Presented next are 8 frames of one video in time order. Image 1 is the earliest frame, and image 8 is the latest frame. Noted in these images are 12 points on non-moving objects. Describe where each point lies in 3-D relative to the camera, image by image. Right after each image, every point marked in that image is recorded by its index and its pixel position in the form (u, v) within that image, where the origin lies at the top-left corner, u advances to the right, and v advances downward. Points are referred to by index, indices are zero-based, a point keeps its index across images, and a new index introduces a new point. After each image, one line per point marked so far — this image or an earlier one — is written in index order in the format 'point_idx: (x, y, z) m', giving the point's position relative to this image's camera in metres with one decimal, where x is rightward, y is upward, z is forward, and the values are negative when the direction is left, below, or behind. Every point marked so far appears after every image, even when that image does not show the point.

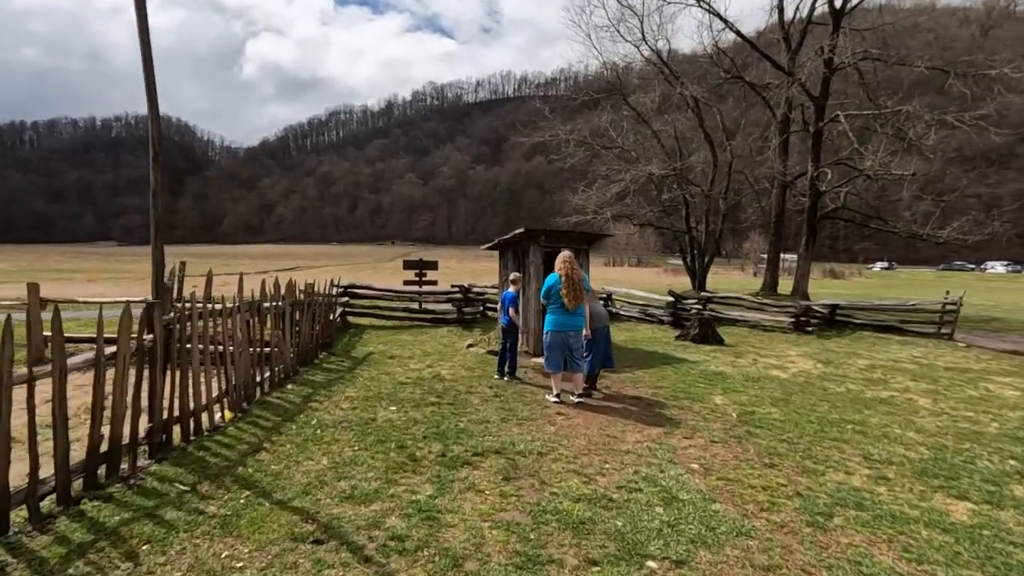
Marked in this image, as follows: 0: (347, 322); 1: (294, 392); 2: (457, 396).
0: (-4.1, -0.8, +13.3) m
1: (-2.9, -1.4, +7.2) m
2: (-0.7, -1.5, +7.2) m
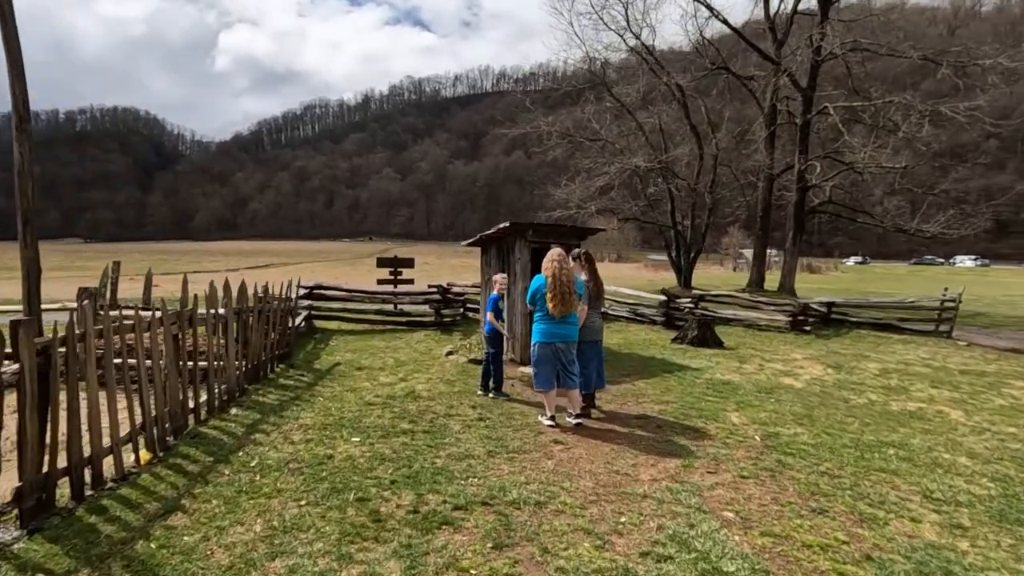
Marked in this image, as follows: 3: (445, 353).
0: (-4.5, -0.9, +12.0) m
1: (-3.1, -1.5, +6.0) m
2: (-0.9, -1.5, +6.1) m
3: (-1.2, -1.2, +10.0) m
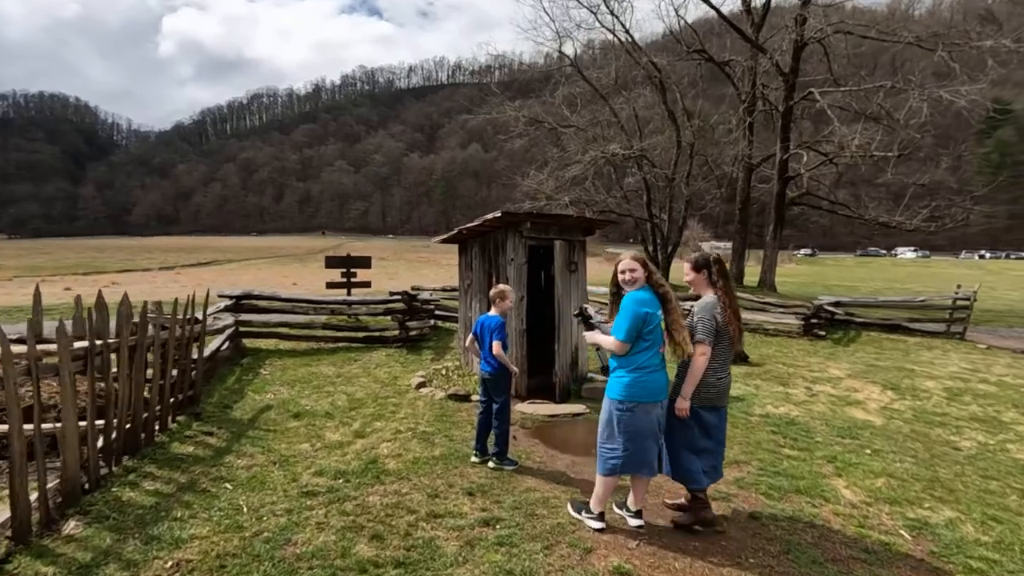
0: (-4.7, -1.0, +9.3) m
1: (-2.9, -1.7, +3.5) m
2: (-0.7, -1.7, +3.7) m
3: (-1.4, -1.4, +7.6) m
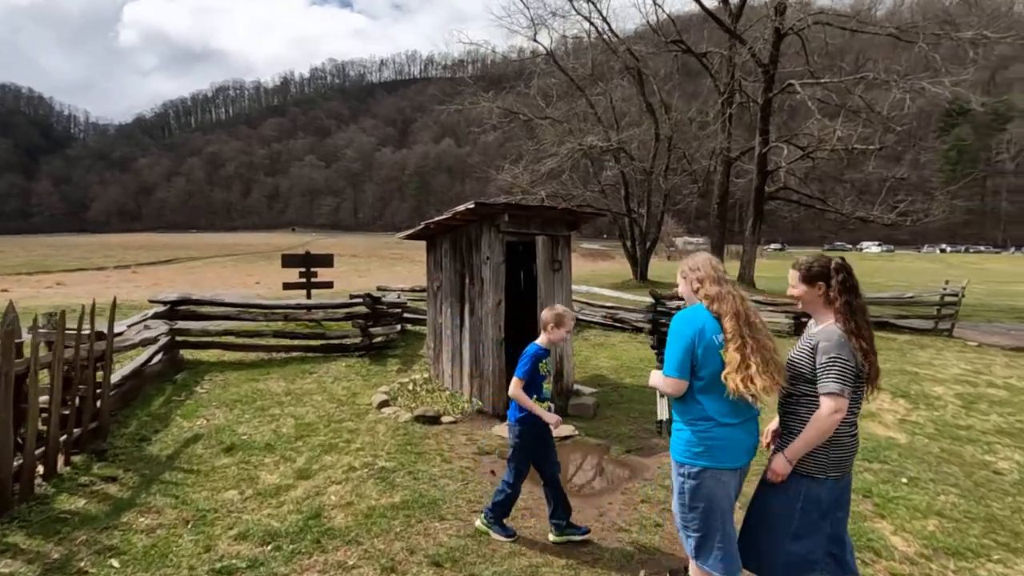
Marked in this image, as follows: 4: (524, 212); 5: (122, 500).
0: (-5.1, -1.1, +8.1) m
1: (-3.0, -1.8, +2.4) m
2: (-0.8, -1.8, +2.7) m
3: (-1.7, -1.4, +6.6) m
4: (+0.1, +0.9, +6.5) m
5: (-3.1, -1.7, +4.3) m
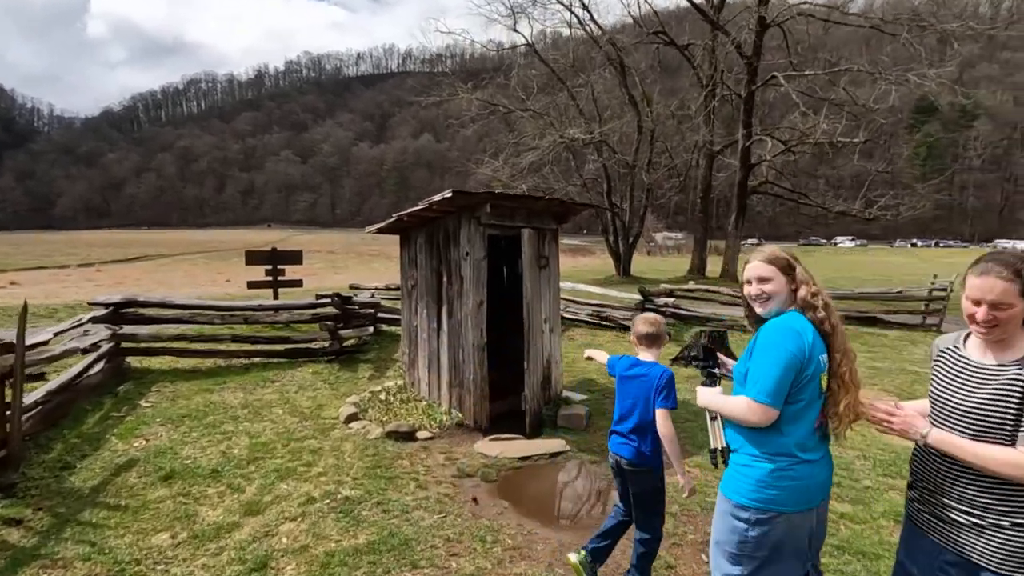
0: (-5.3, -1.1, +7.3) m
1: (-3.0, -1.8, +1.6) m
2: (-0.8, -1.8, +2.1) m
3: (-1.8, -1.4, +5.9) m
4: (0.0, +0.9, +5.9) m
5: (-3.2, -1.7, +3.5) m
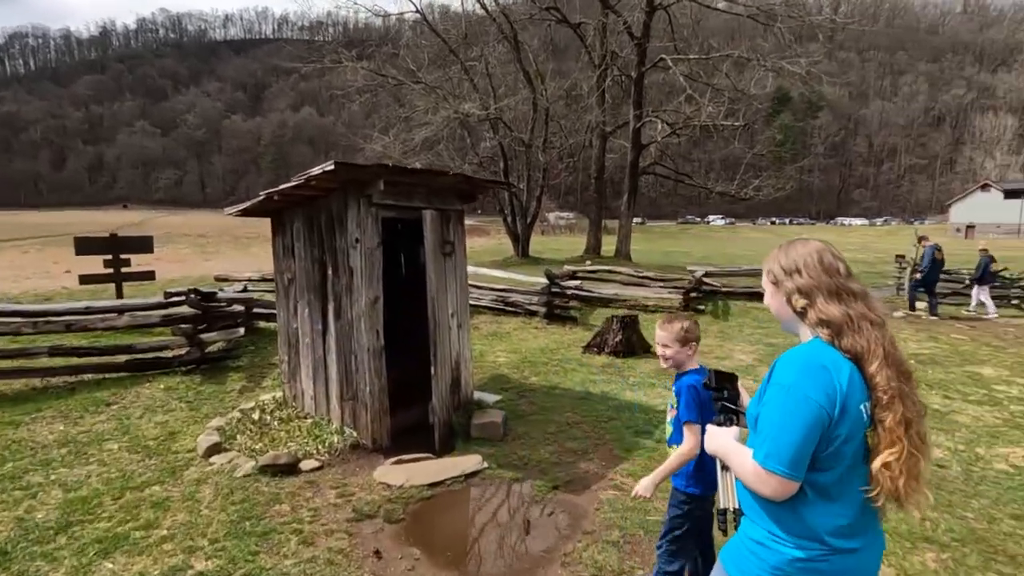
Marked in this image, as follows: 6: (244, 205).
0: (-6.4, -1.2, +5.4) m
1: (-3.0, -2.0, +0.3) m
2: (-1.0, -1.9, +1.1) m
3: (-2.7, -1.4, +4.7) m
4: (-1.0, +1.0, +4.9) m
5: (-3.5, -1.8, +2.1) m
6: (-2.7, +0.9, +5.6) m
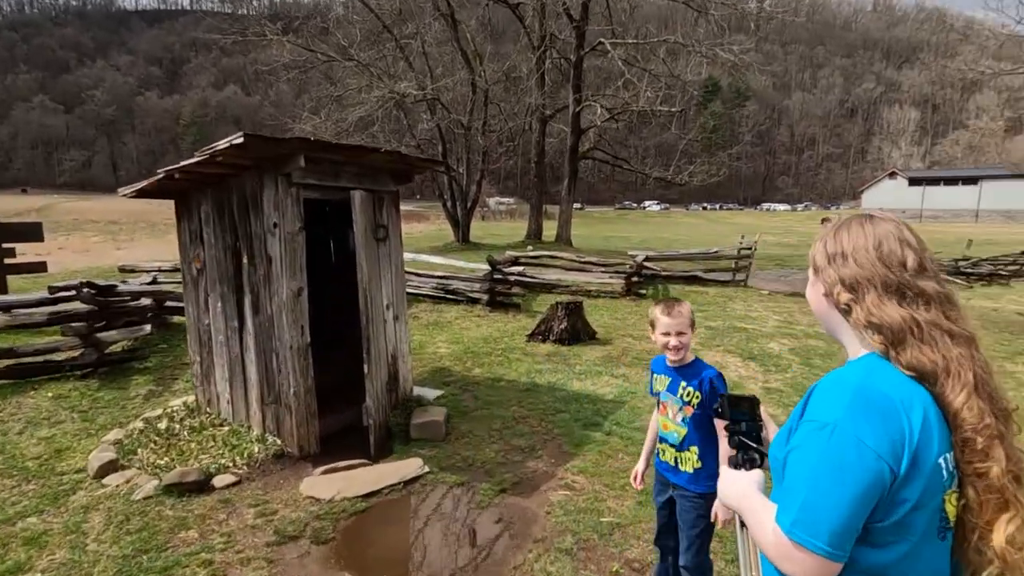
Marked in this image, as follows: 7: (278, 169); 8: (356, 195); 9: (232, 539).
0: (-6.9, -1.2, +4.3) m
1: (-2.9, -2.0, -0.3) m
2: (-1.0, -1.9, +0.7) m
3: (-3.1, -1.4, +4.0) m
4: (-1.5, +1.1, +4.4) m
5: (-3.7, -1.8, +1.4) m
6: (-3.3, +1.0, +4.9) m
7: (-1.8, +0.9, +4.2) m
8: (-1.4, +0.8, +4.6) m
9: (-1.7, -1.6, +3.4) m
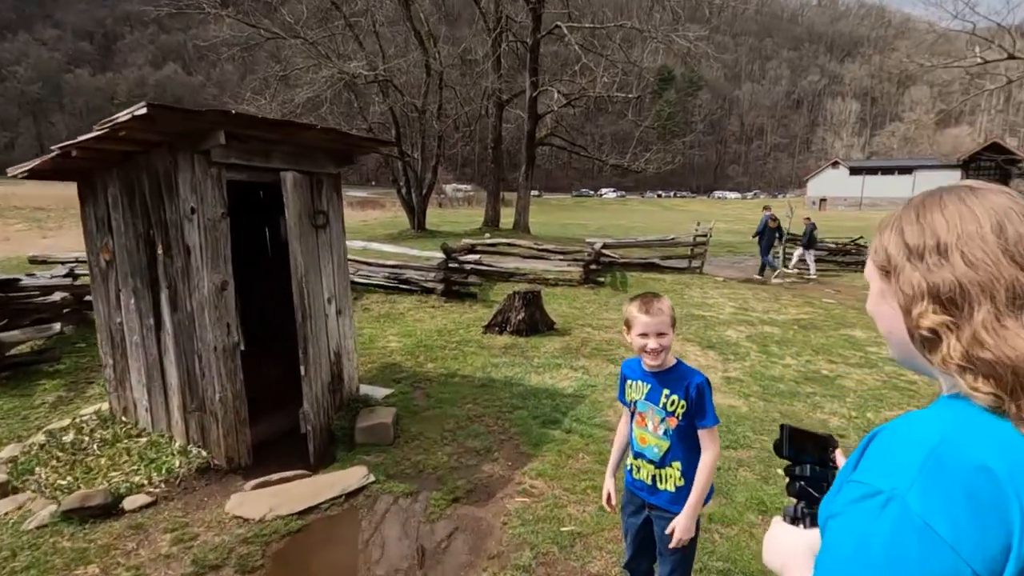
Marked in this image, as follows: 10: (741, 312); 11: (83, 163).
0: (-7.2, -1.2, +3.5) m
1: (-2.9, -2.1, -0.8) m
2: (-1.1, -1.9, +0.3) m
3: (-3.4, -1.3, +3.5) m
4: (-1.9, +1.1, +3.9) m
5: (-3.8, -1.9, +0.8) m
6: (-3.7, +1.0, +4.3) m
7: (-2.2, +1.0, +3.7) m
8: (-1.7, +0.9, +4.2) m
9: (-2.0, -1.5, +2.9) m
10: (+4.5, -0.4, +10.5) m
11: (-3.2, +1.0, +4.1) m
